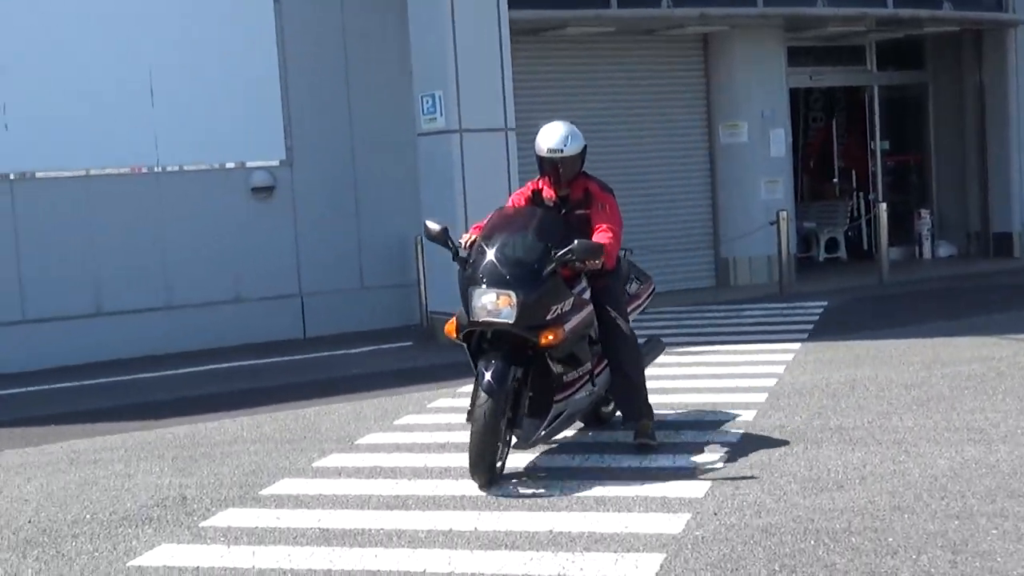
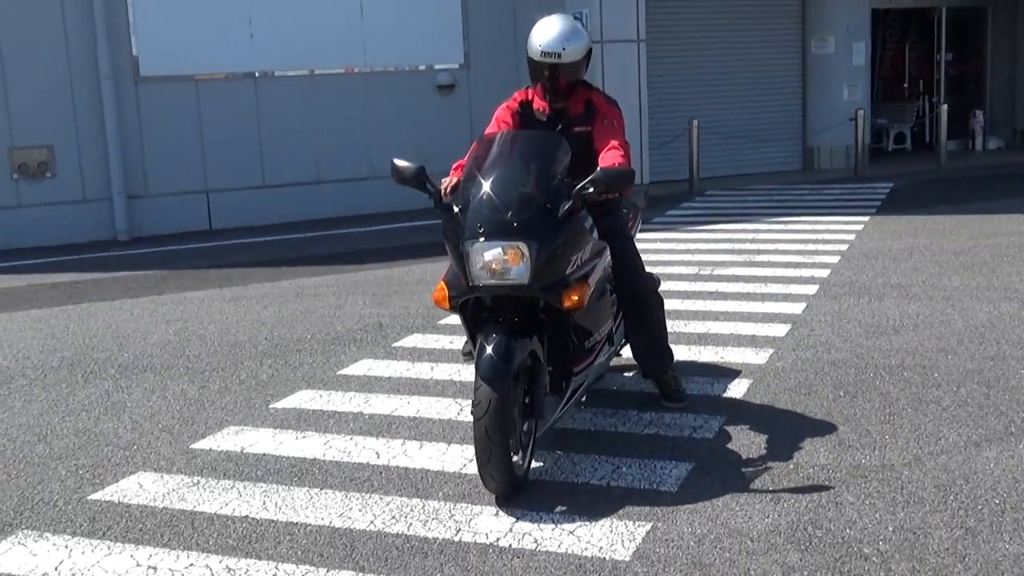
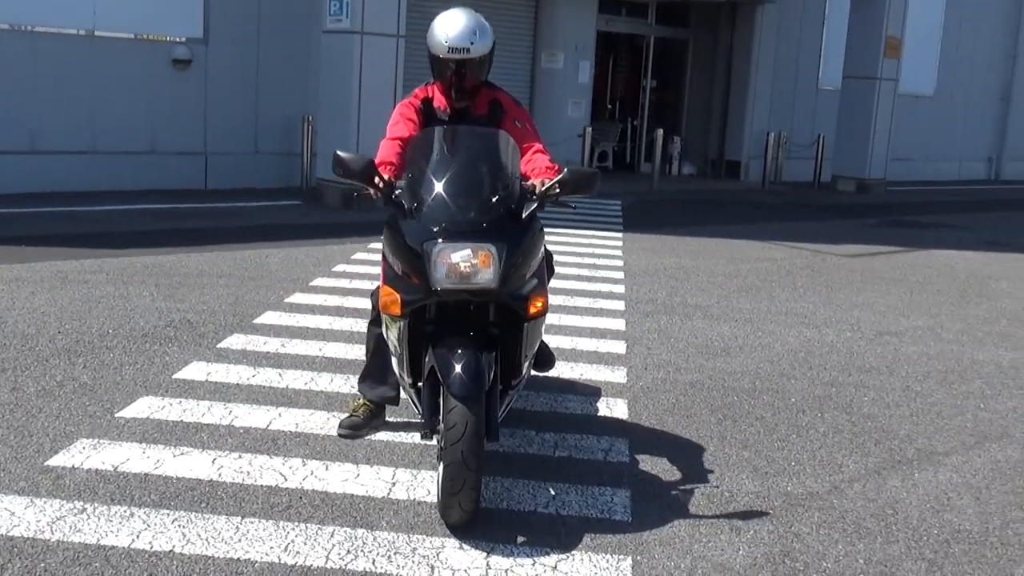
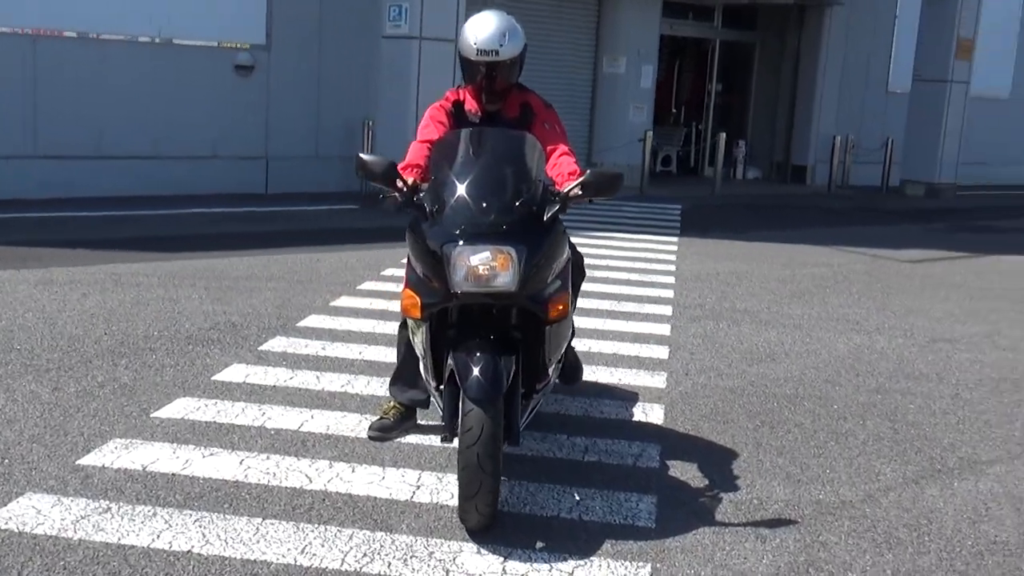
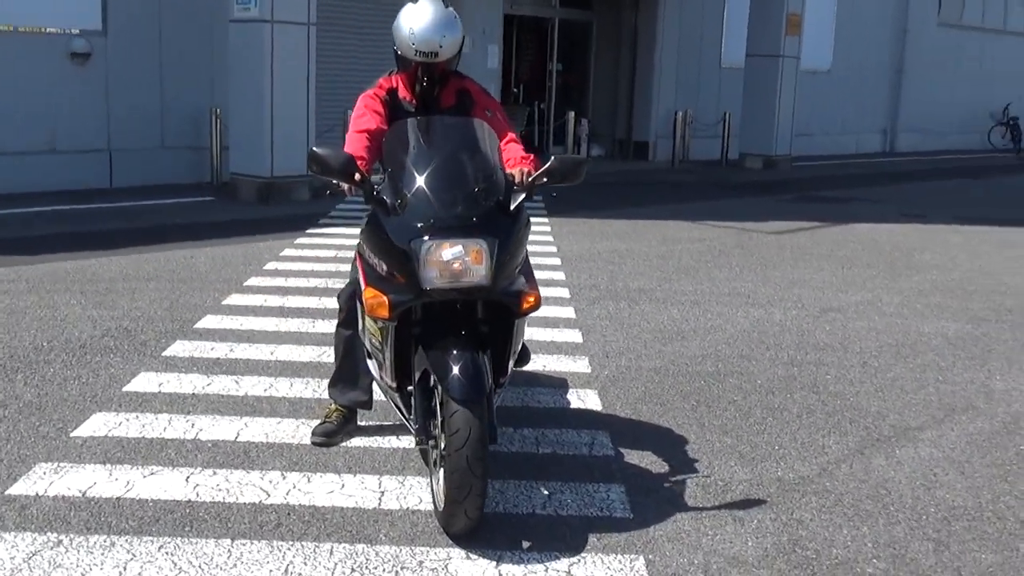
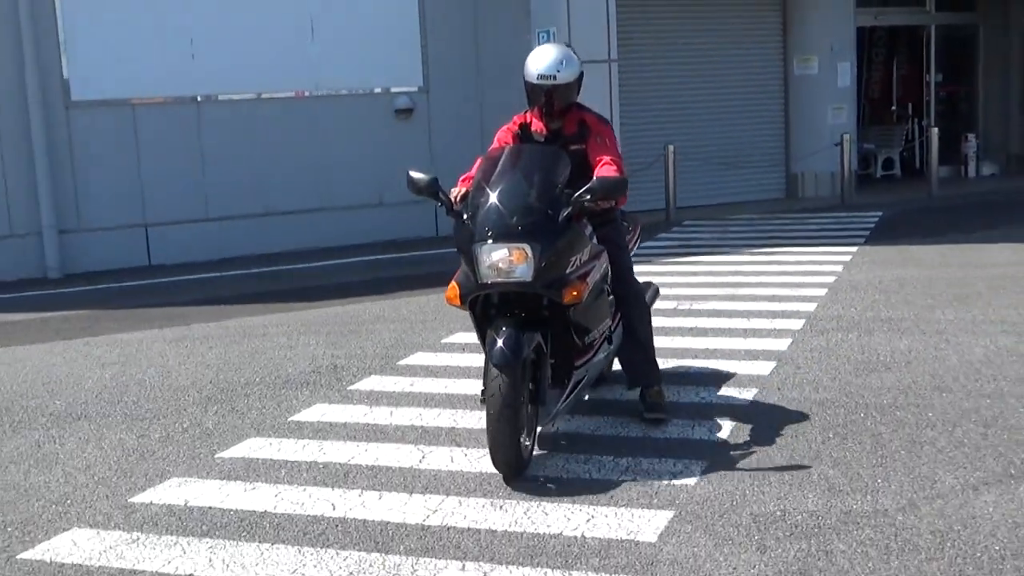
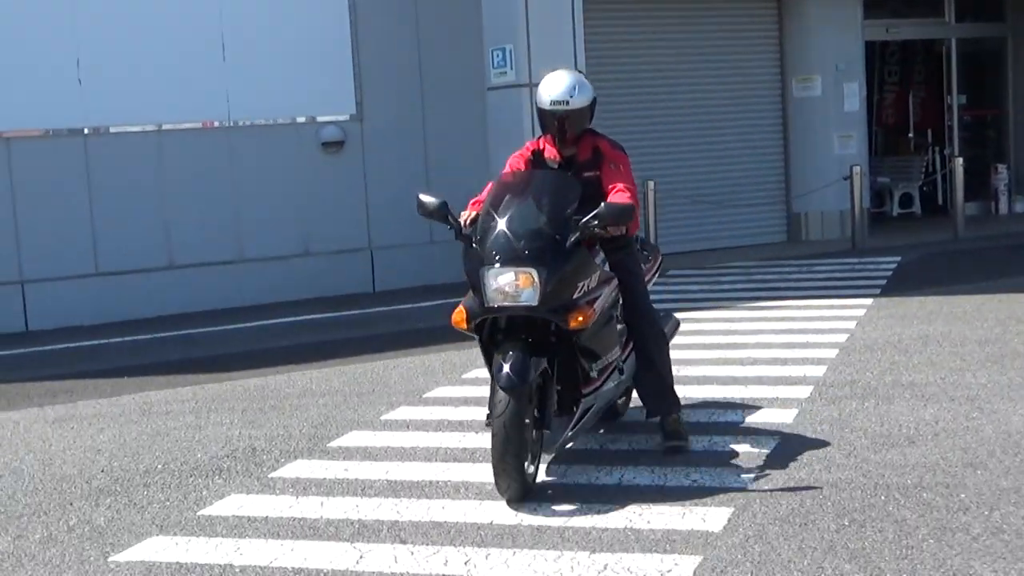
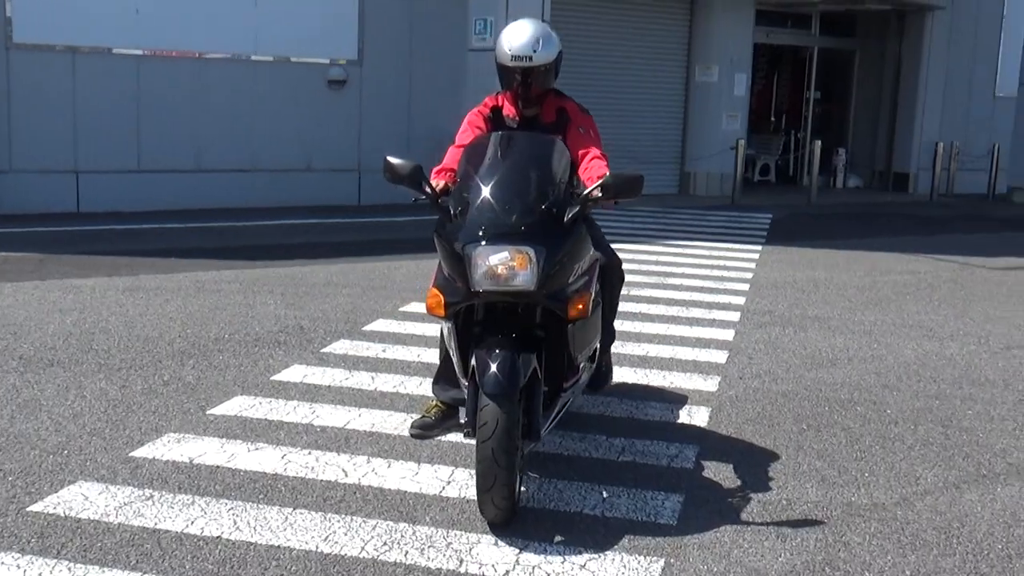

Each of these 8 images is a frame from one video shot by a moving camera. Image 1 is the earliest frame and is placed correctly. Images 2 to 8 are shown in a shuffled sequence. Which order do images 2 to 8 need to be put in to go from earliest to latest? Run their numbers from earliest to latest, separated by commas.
7, 6, 2, 8, 4, 3, 5
